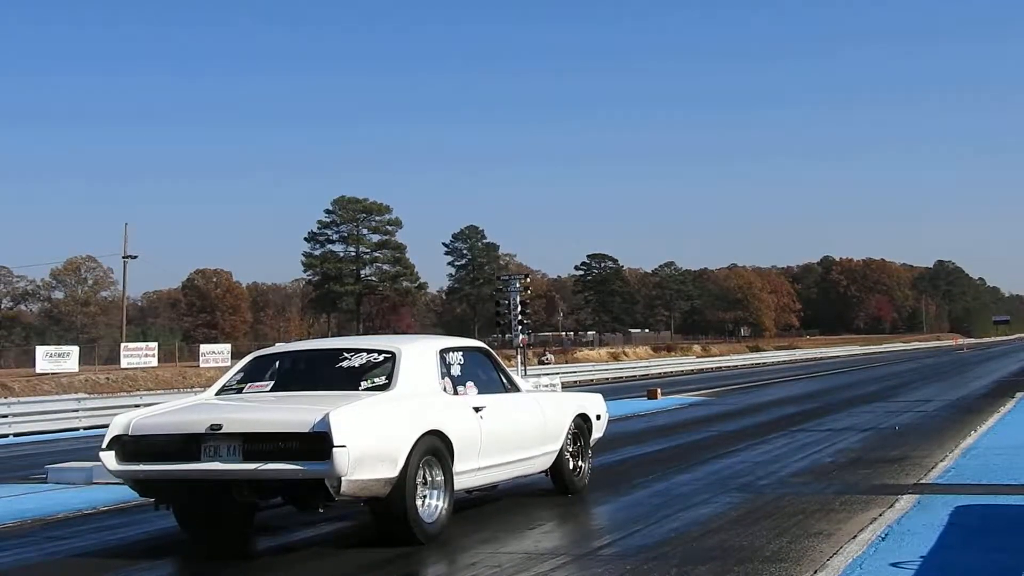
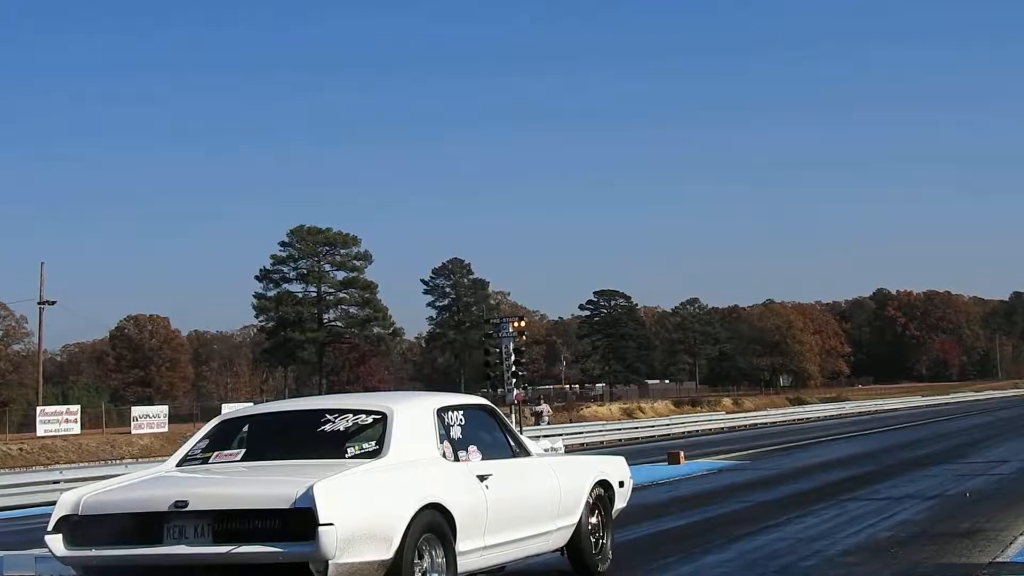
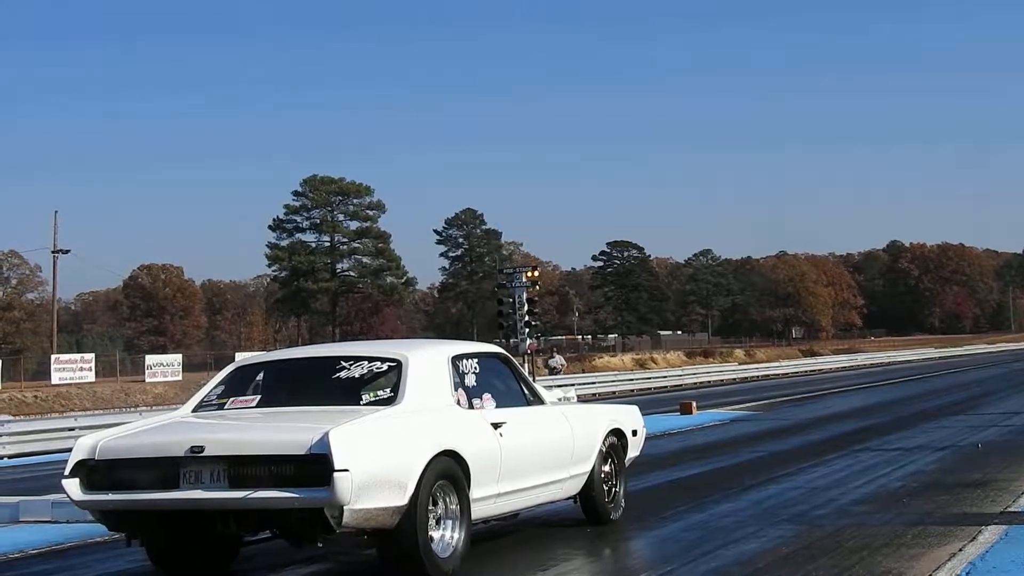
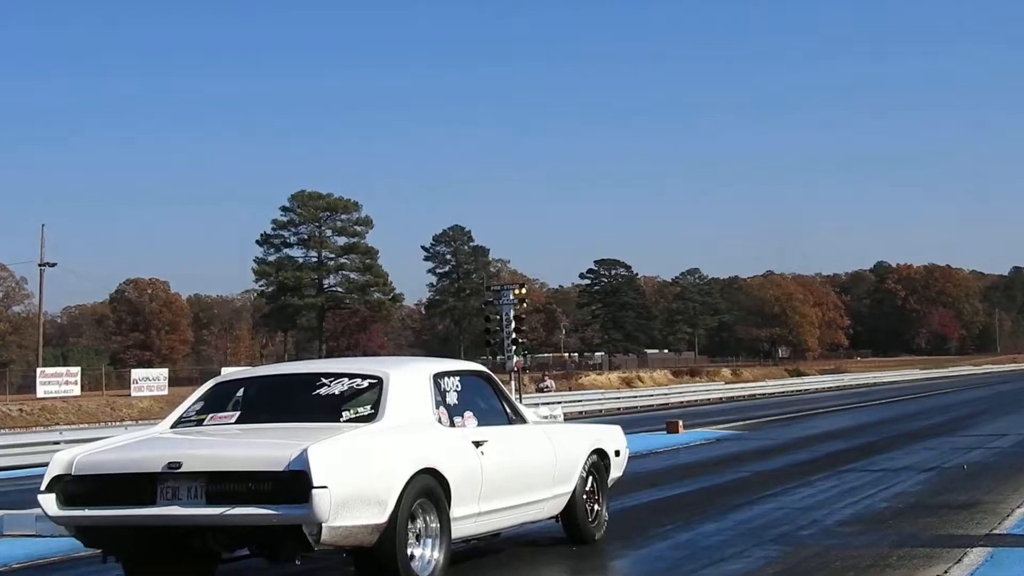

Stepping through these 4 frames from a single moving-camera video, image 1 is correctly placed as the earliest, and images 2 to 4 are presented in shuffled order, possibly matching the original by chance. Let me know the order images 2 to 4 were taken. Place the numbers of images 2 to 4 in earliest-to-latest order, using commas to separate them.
4, 3, 2
